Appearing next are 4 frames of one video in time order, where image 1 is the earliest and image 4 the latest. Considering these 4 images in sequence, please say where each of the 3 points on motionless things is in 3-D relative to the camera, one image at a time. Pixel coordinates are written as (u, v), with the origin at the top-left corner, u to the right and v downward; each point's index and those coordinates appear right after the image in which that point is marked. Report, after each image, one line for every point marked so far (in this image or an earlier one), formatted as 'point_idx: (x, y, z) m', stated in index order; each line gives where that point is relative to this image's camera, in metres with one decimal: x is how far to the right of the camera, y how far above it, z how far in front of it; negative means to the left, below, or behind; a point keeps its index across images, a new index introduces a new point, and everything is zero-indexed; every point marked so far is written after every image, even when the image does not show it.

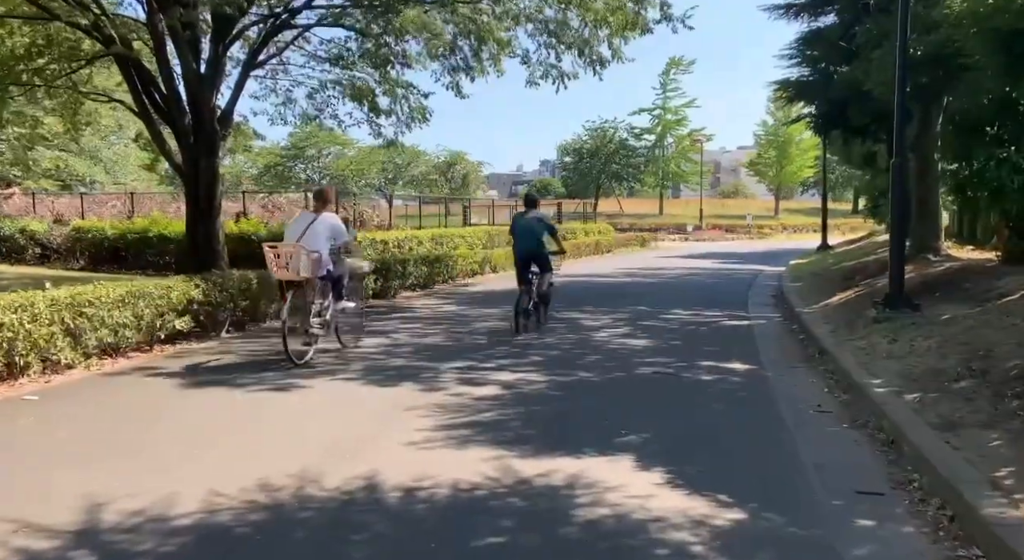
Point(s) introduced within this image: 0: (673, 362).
0: (+1.9, -1.0, +10.1) m
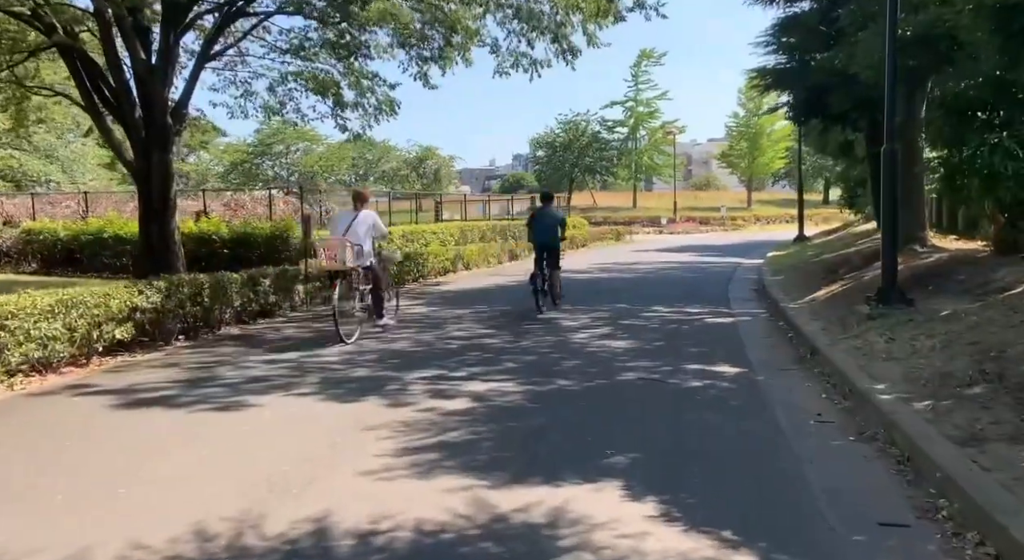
0: (+1.6, -0.9, +9.4) m
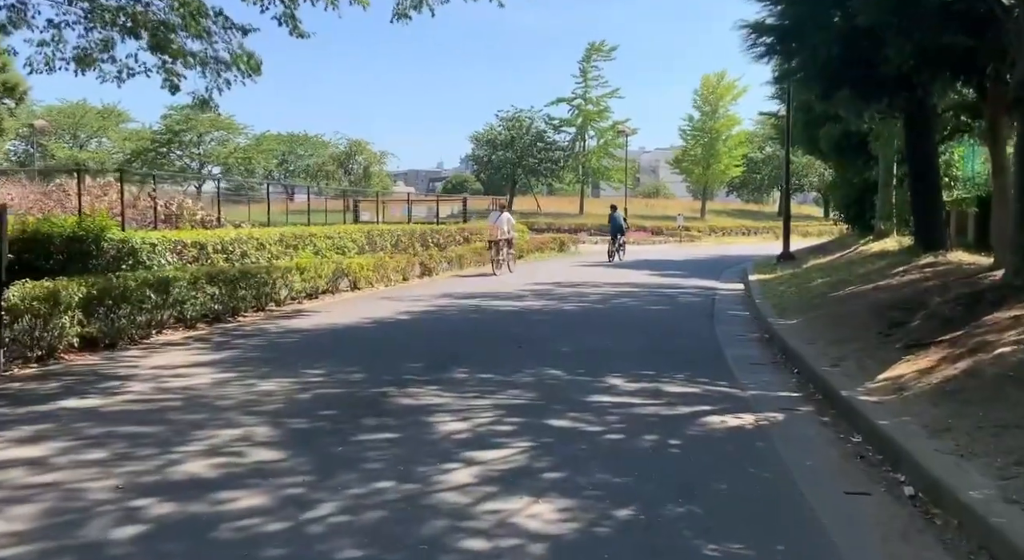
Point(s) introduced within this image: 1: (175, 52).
0: (+0.5, -1.4, +3.3) m
1: (-6.2, +4.2, +15.8) m
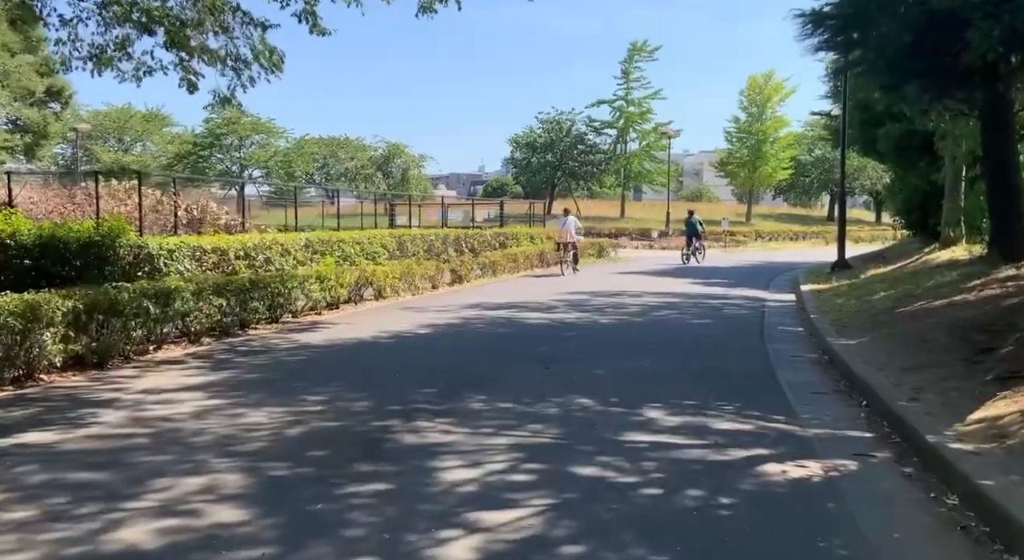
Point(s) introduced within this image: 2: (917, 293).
0: (+0.4, -1.6, +2.2) m
1: (-5.6, +4.1, +15.1) m
2: (+6.1, -0.2, +13.0) m
